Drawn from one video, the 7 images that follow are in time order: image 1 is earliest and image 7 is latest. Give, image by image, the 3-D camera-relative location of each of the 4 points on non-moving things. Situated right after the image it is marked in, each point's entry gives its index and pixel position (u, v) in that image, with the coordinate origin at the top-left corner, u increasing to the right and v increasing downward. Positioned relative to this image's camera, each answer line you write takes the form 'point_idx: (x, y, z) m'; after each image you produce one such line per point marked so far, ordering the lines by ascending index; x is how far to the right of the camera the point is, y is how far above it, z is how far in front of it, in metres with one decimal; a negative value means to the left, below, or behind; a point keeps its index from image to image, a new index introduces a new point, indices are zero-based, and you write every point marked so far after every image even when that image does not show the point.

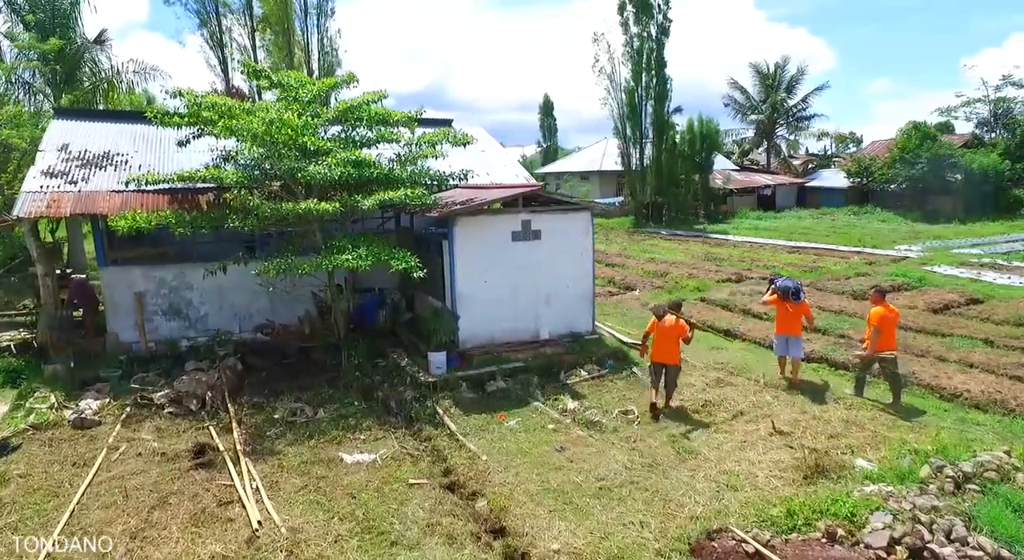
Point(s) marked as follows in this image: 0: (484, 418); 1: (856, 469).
0: (-0.3, -1.7, +7.7) m
1: (+3.3, -1.9, +6.0) m
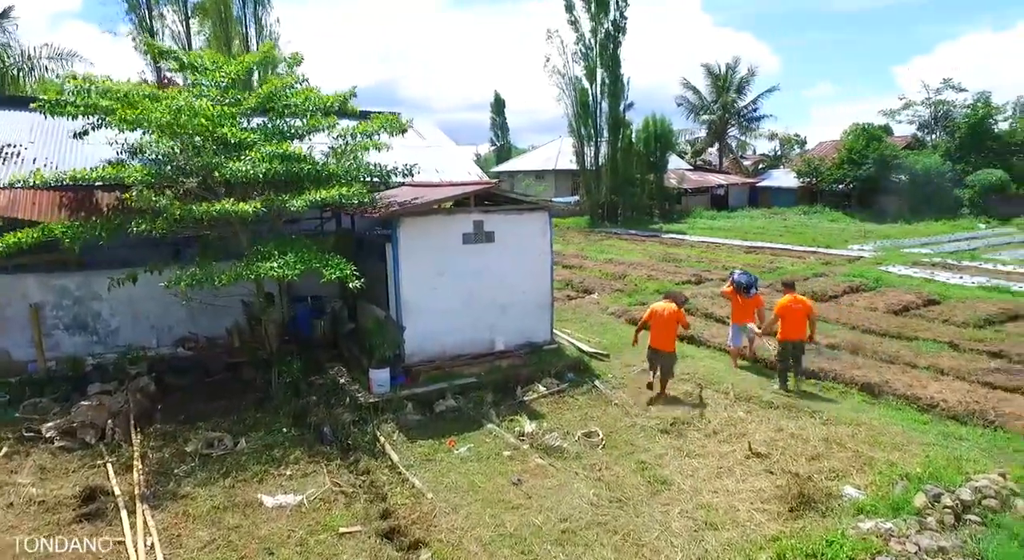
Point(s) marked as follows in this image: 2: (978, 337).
0: (-0.9, -1.8, +6.8) m
1: (+2.9, -1.9, +5.4) m
2: (+8.1, -1.0, +10.7) m
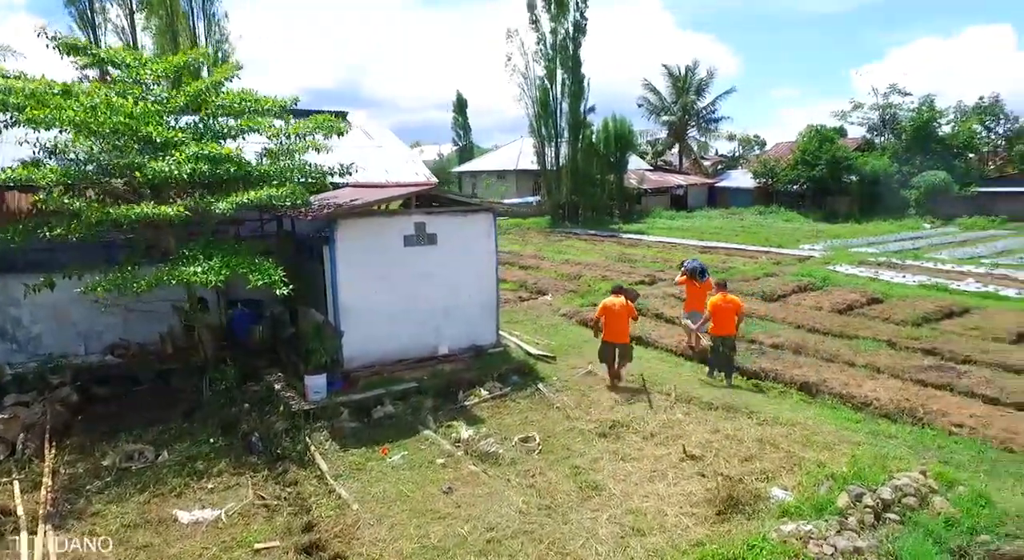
0: (-1.6, -1.8, +6.6) m
1: (+2.3, -1.9, +5.4) m
2: (+7.2, -1.0, +11.0) m
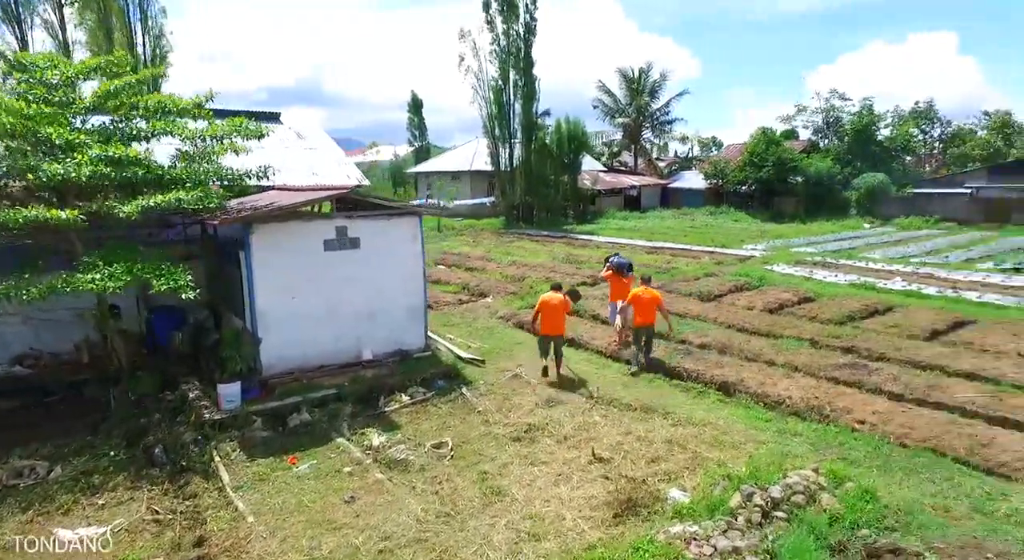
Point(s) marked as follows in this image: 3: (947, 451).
0: (-2.5, -1.9, +6.5) m
1: (+1.4, -2.0, +5.5) m
2: (+5.9, -1.0, +11.3) m
3: (+4.6, -1.8, +6.5) m
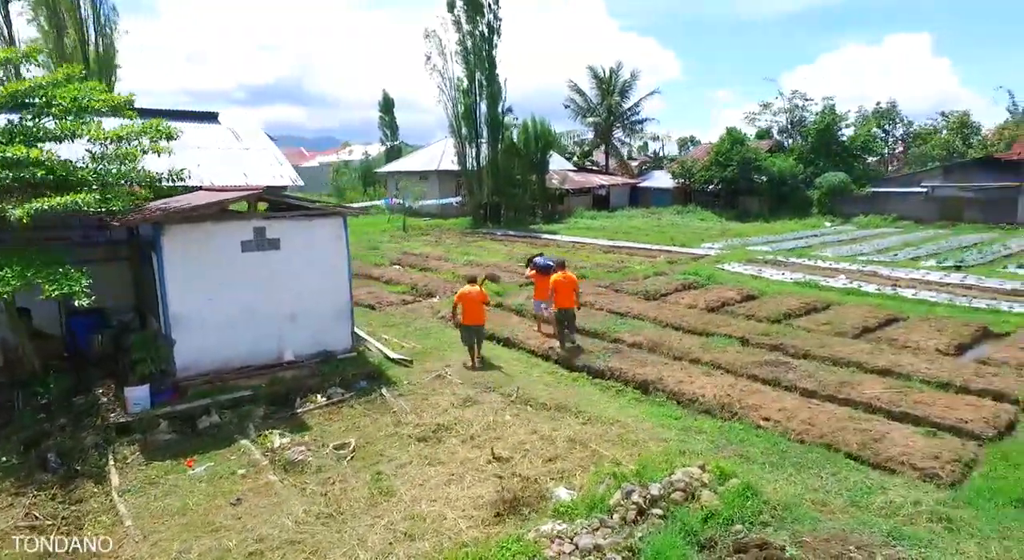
0: (-3.6, -1.9, +6.4) m
1: (+0.4, -2.0, +5.6) m
2: (+4.8, -0.9, +11.5) m
3: (+3.5, -1.8, +6.7) m
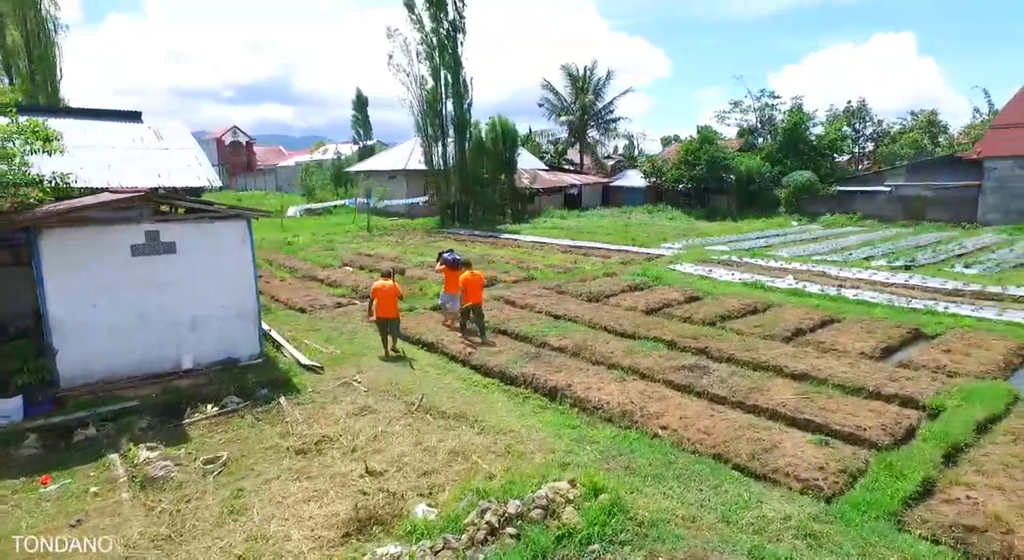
0: (-4.9, -2.0, +6.1) m
1: (-0.9, -2.0, +5.3) m
2: (+3.4, -1.0, +11.3) m
3: (+2.3, -1.8, +6.4) m
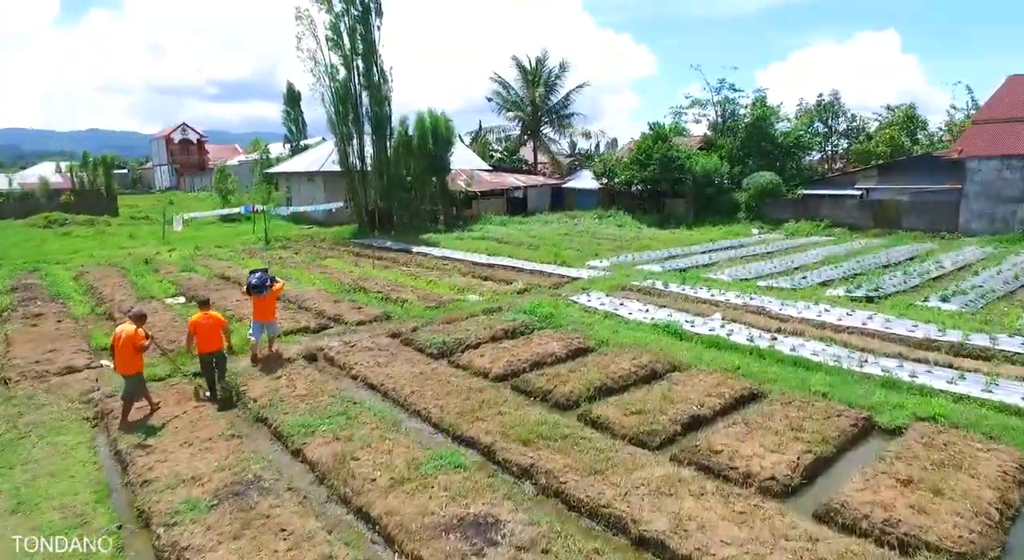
0: (-7.8, -2.9, +2.1) m
1: (-3.9, -2.9, +1.4) m
2: (+0.3, -1.8, +7.5) m
3: (-0.7, -2.7, +2.6) m
